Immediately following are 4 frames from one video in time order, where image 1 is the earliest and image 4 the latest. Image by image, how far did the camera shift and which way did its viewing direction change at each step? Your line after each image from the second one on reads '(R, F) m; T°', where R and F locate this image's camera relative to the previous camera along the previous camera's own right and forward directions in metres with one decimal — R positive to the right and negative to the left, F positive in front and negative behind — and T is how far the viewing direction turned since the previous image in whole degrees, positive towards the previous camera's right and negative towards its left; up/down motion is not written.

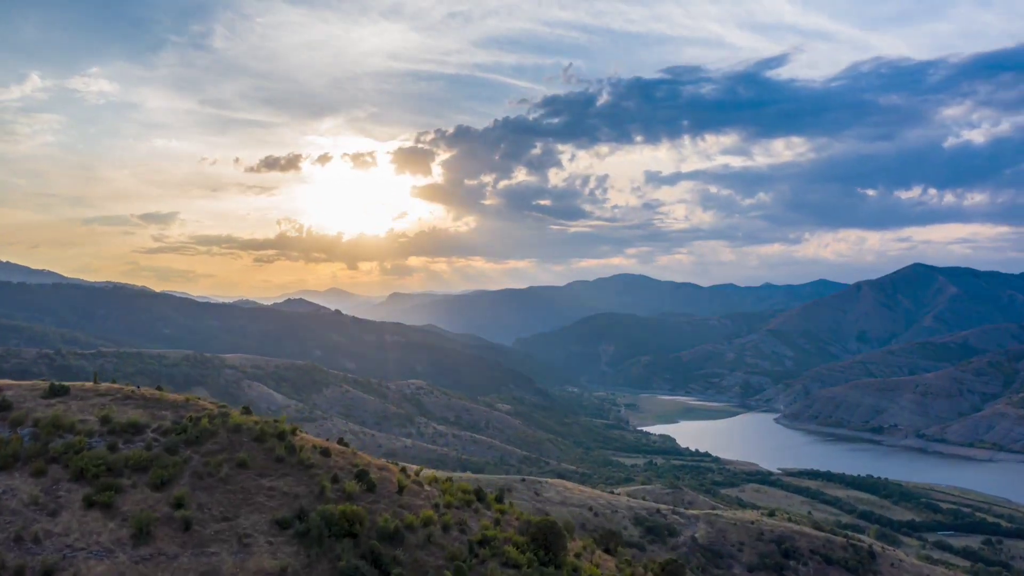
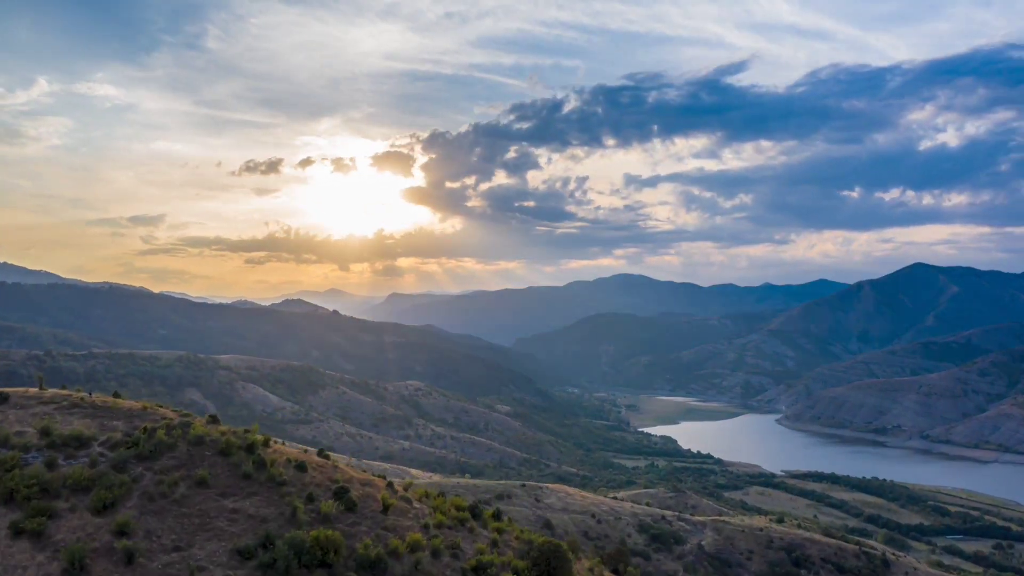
(0.0, +1.4) m; 0°
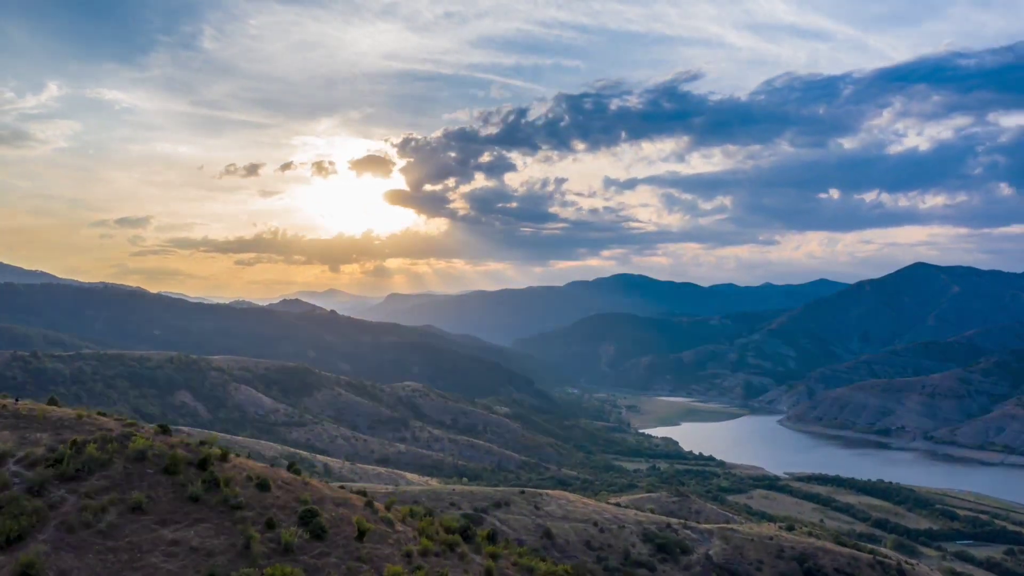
(0.0, +1.6) m; 0°
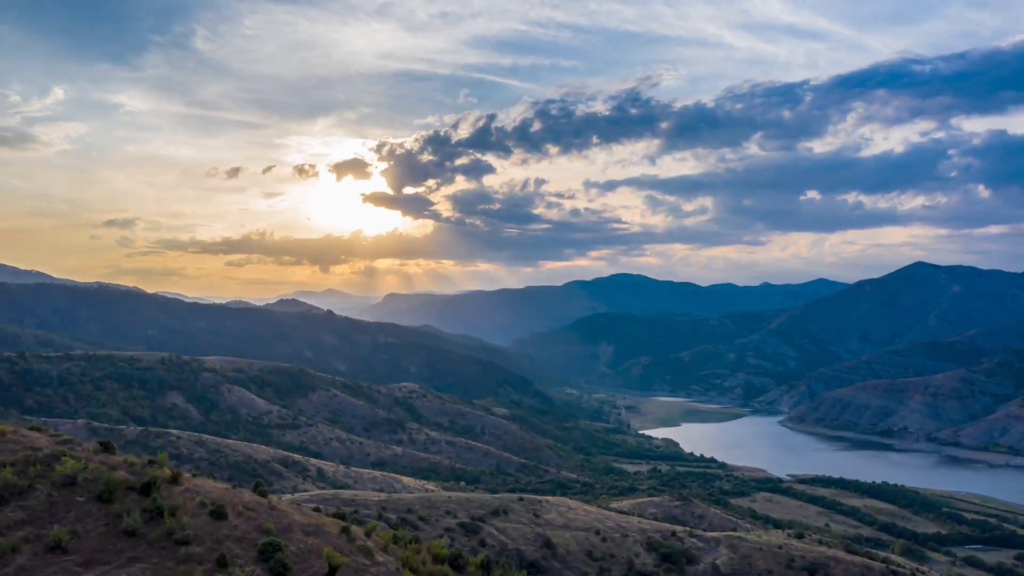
(0.0, +1.4) m; 0°
